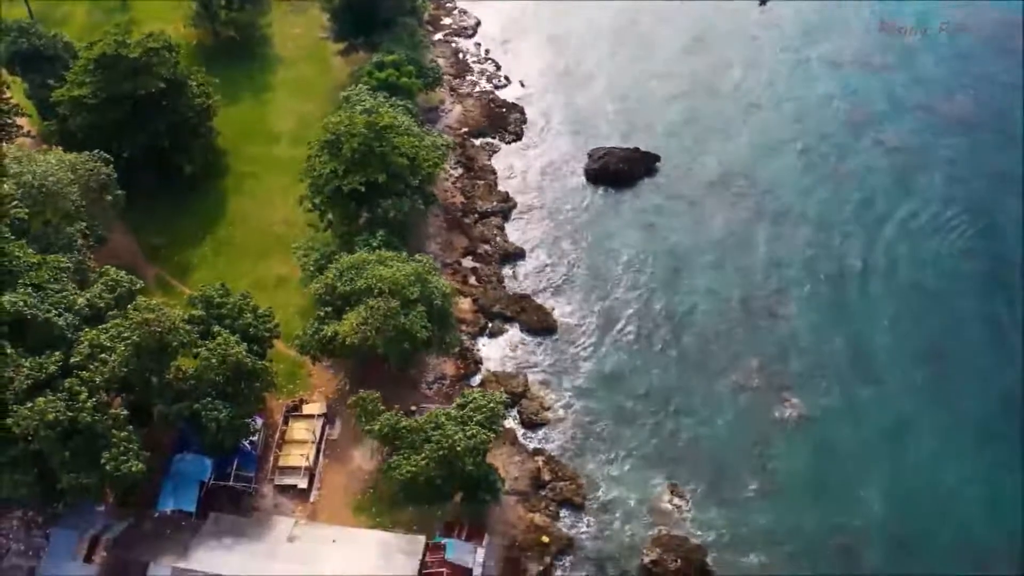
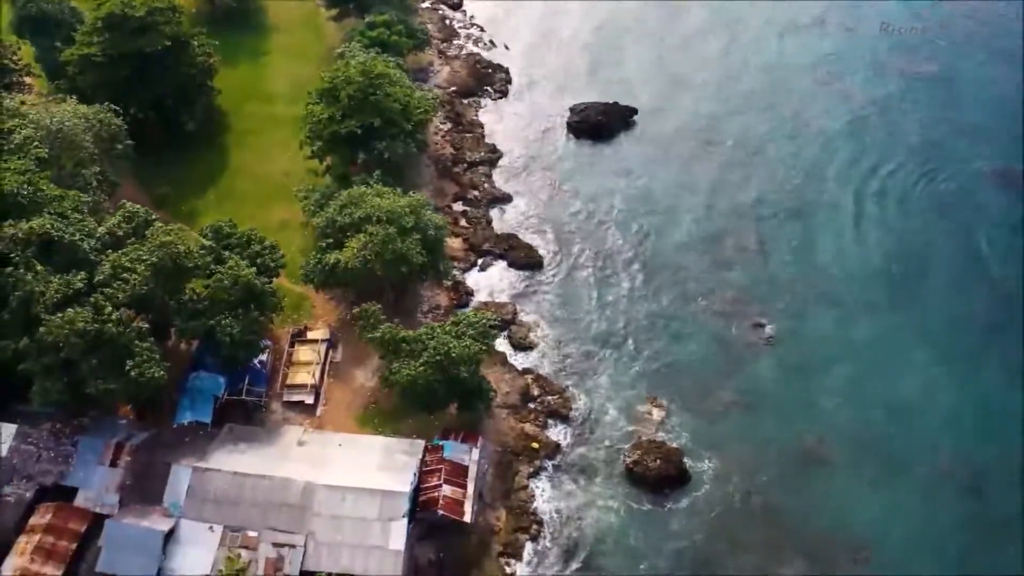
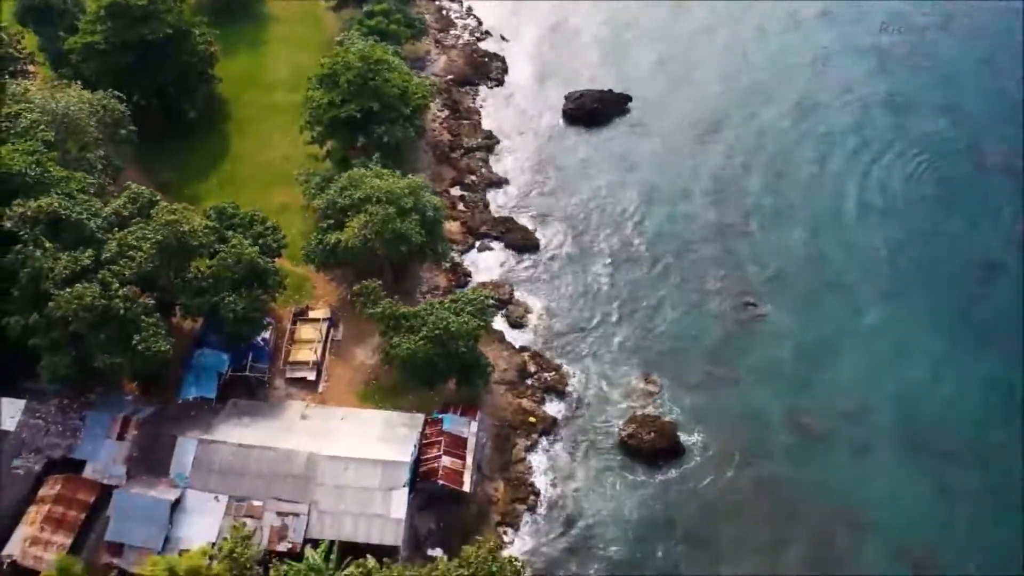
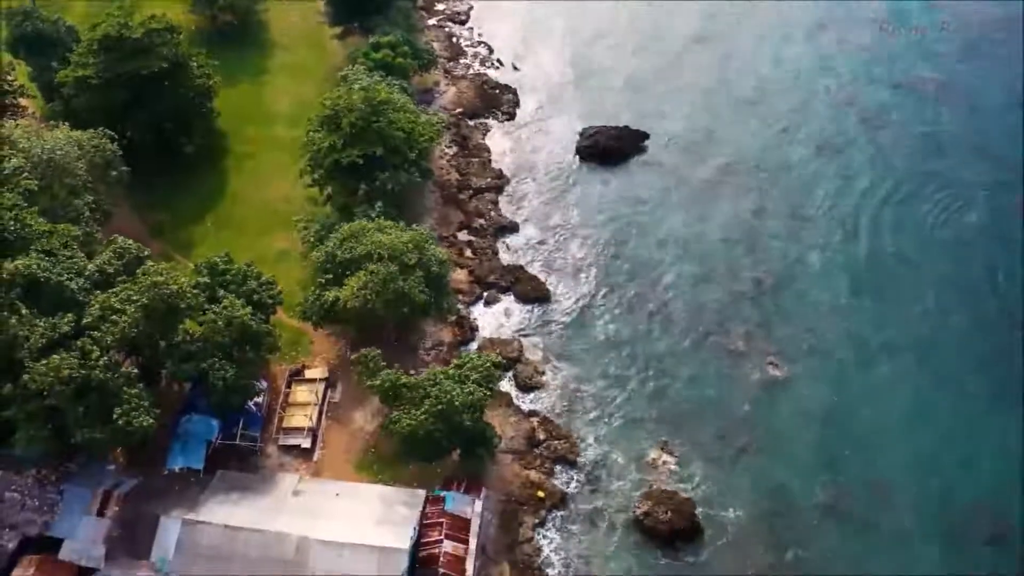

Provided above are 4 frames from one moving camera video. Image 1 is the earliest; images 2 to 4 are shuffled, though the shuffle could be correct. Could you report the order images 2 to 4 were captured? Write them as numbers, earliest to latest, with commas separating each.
4, 2, 3
